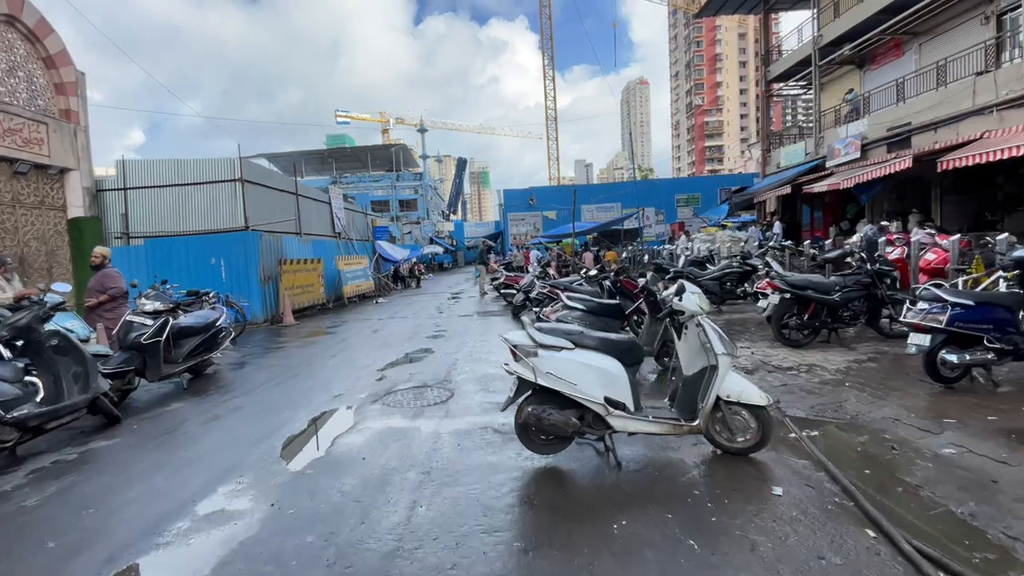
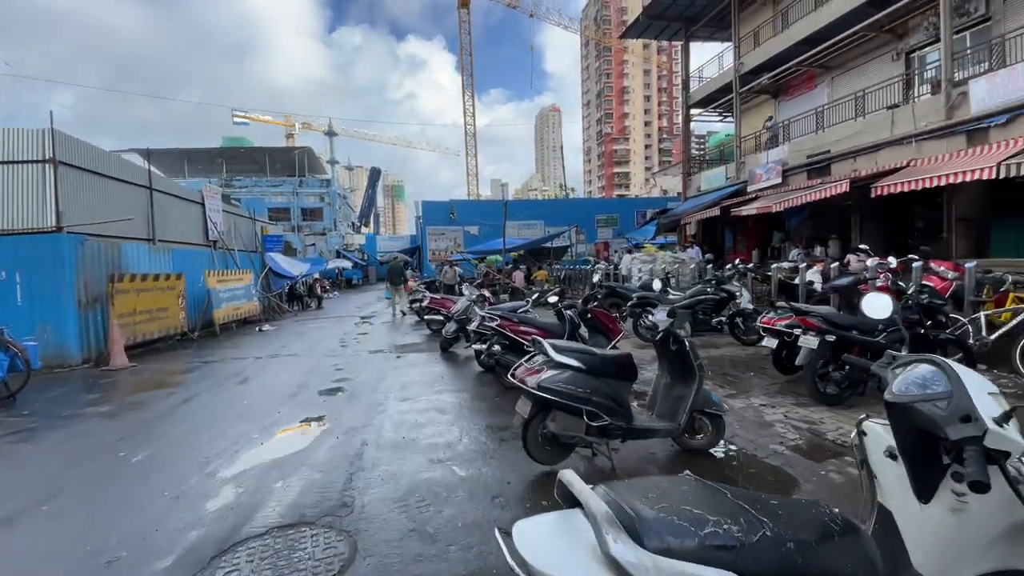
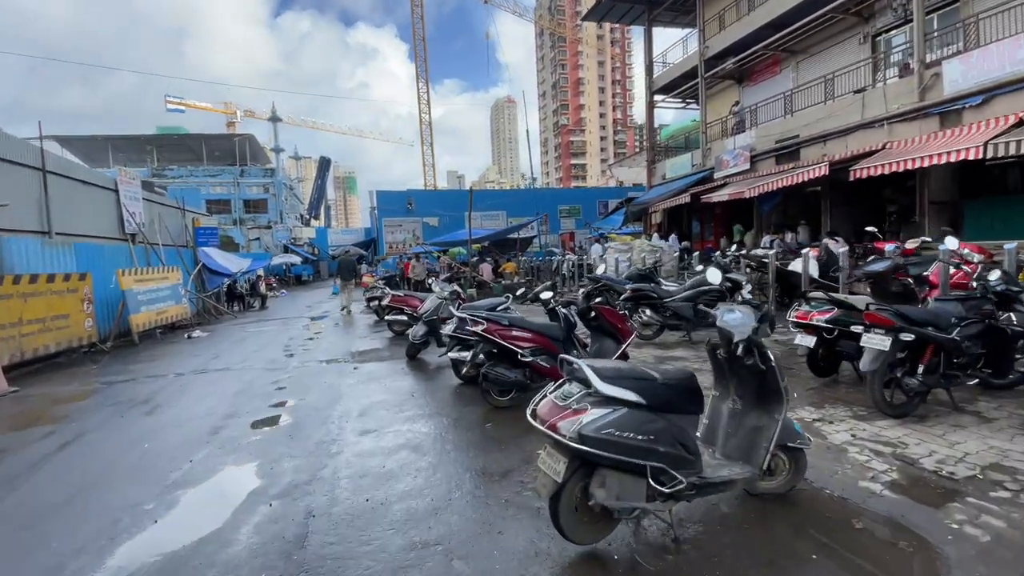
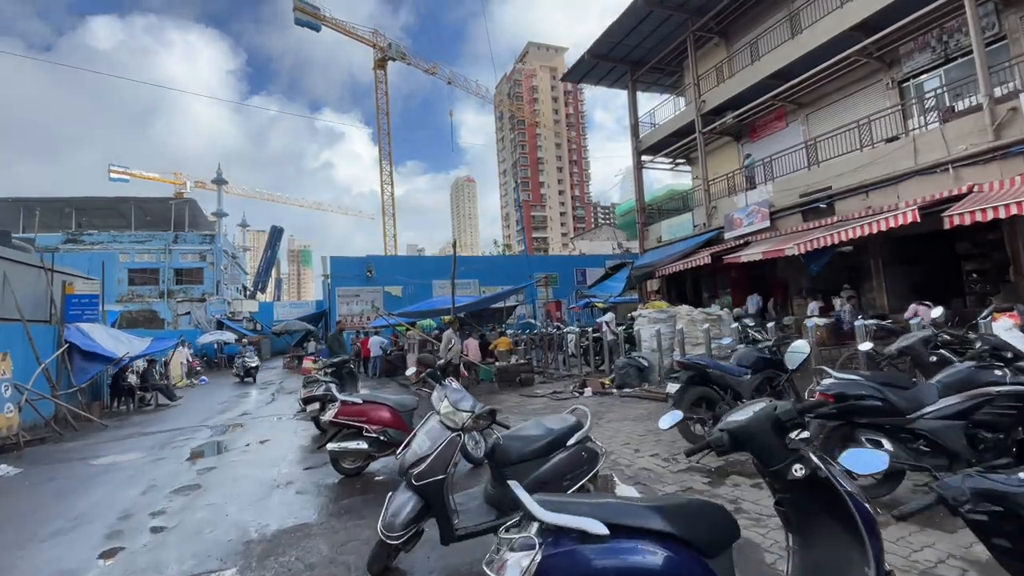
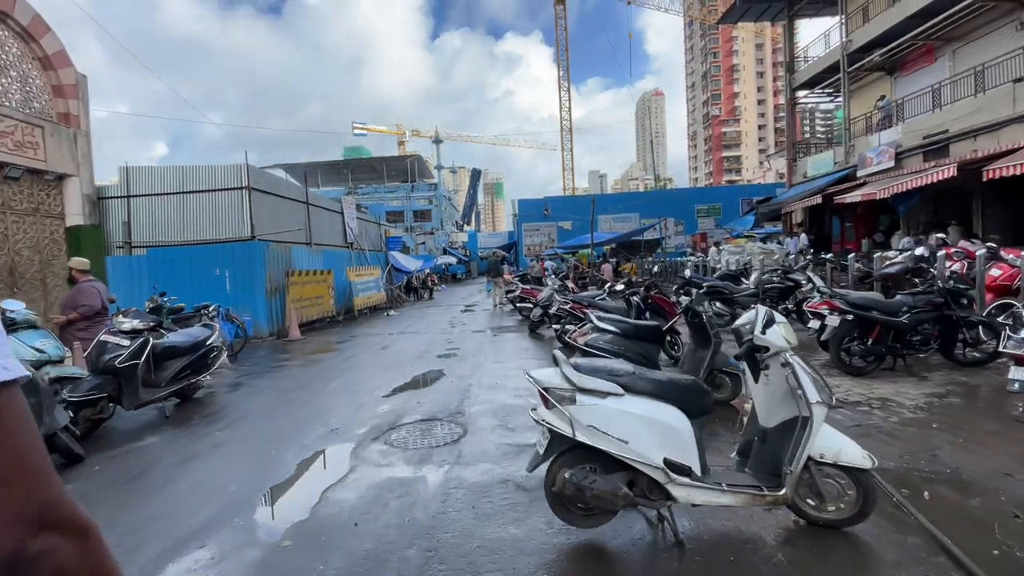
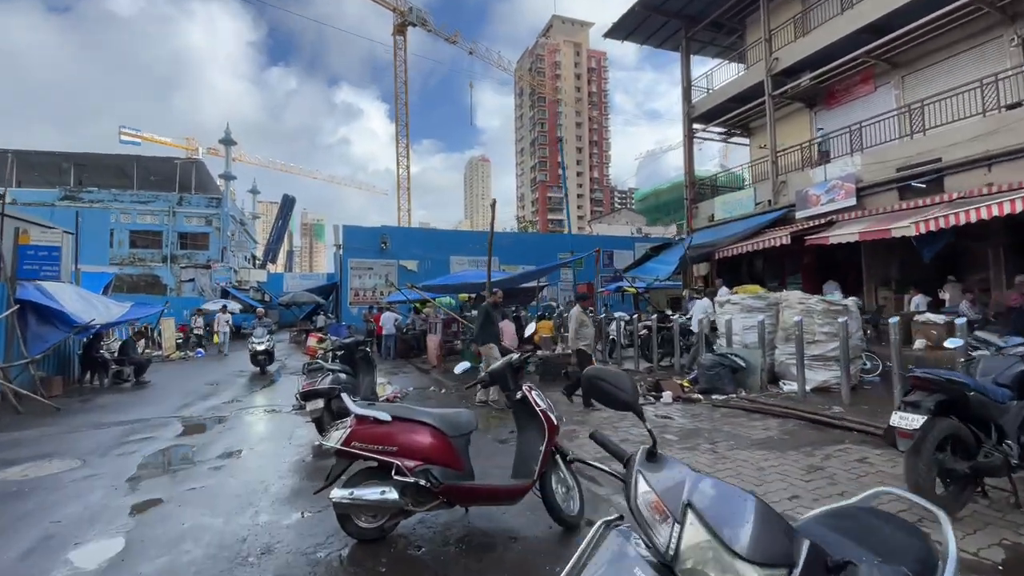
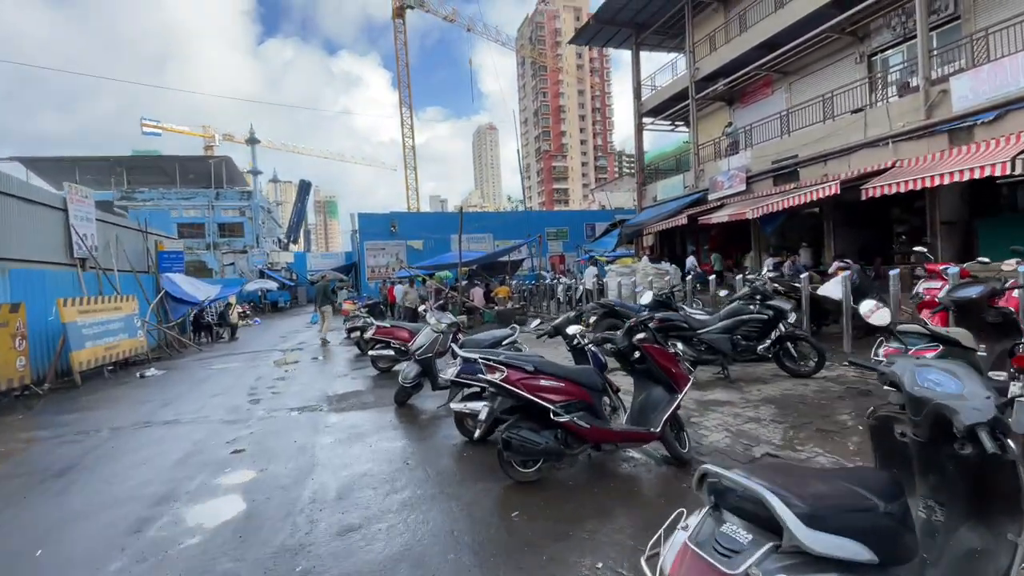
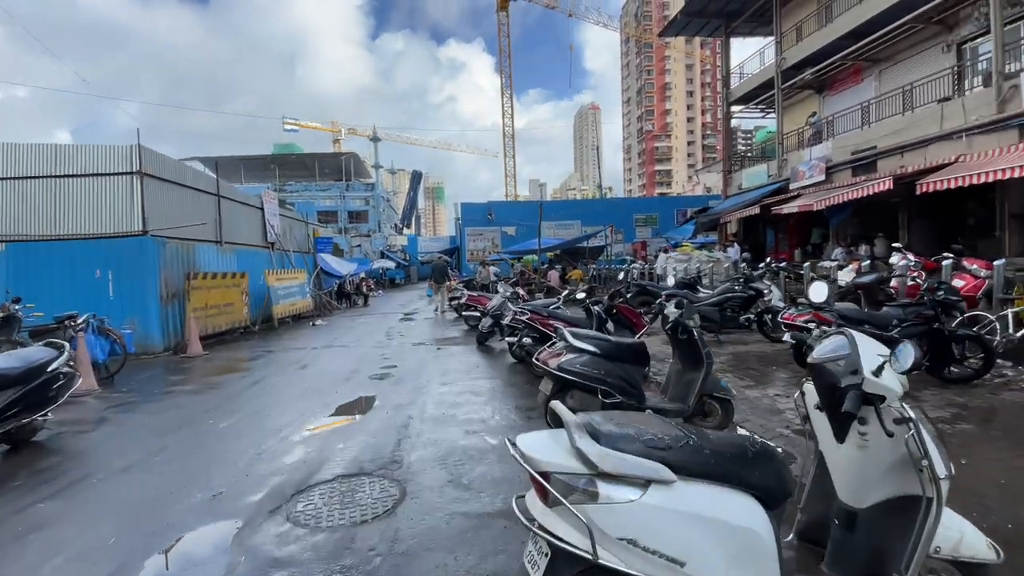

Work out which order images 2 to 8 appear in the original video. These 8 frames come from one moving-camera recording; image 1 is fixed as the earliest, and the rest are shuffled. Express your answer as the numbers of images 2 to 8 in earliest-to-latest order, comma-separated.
5, 8, 2, 3, 7, 4, 6
